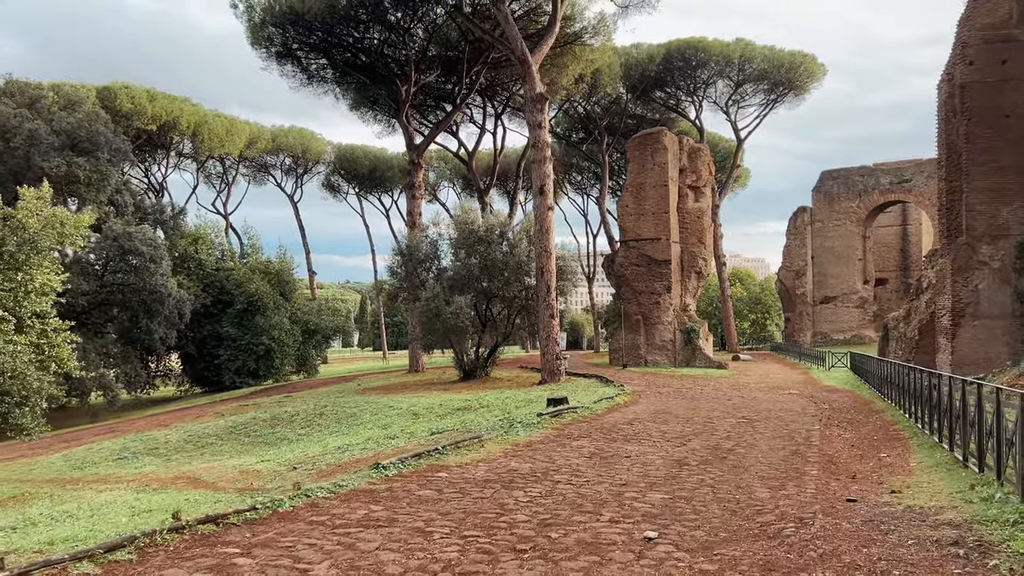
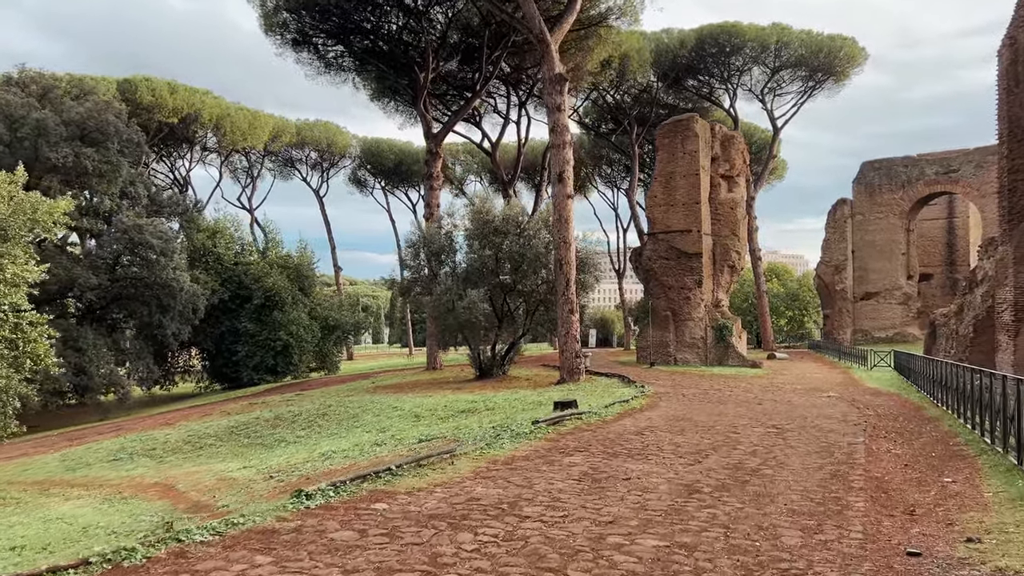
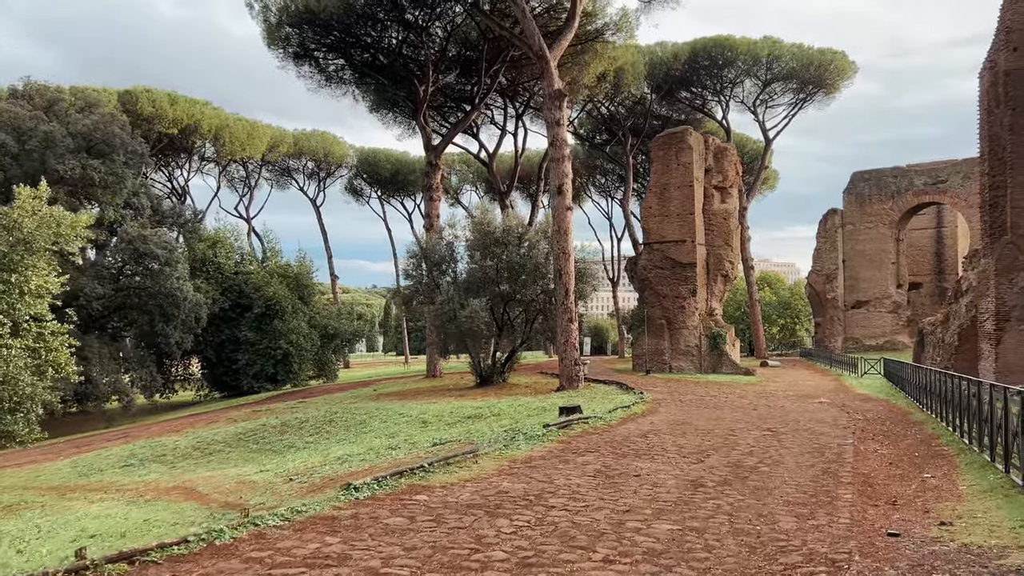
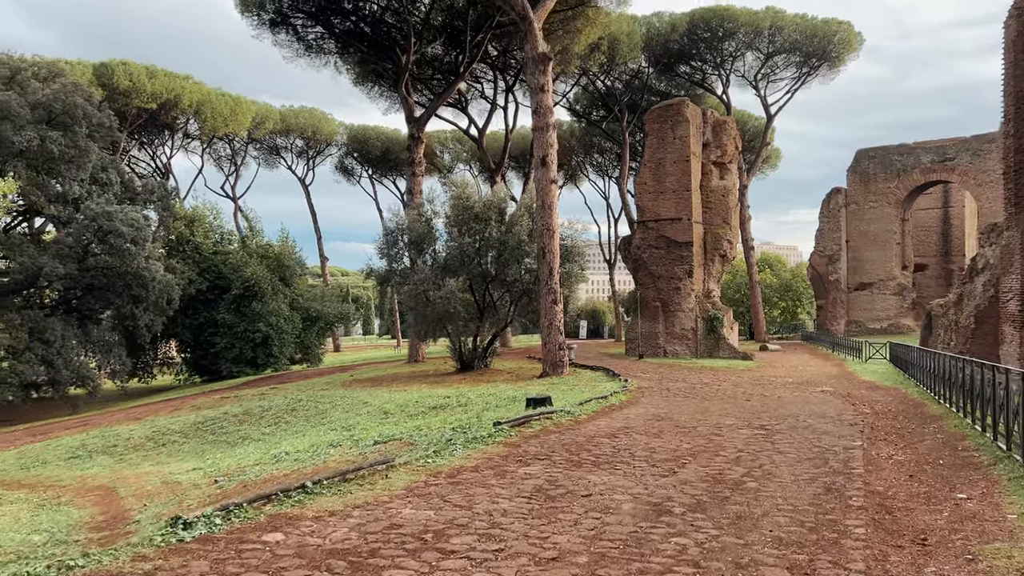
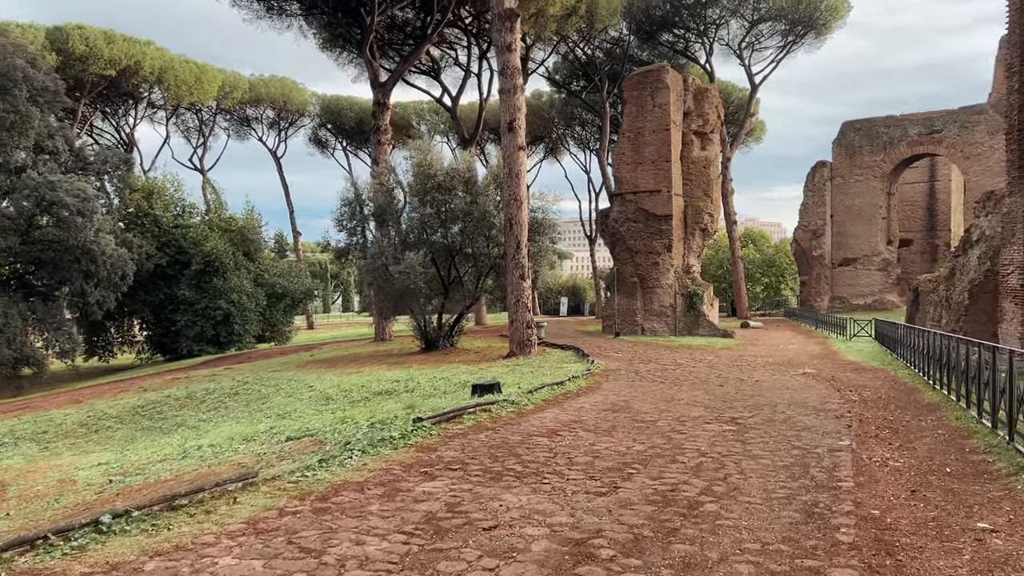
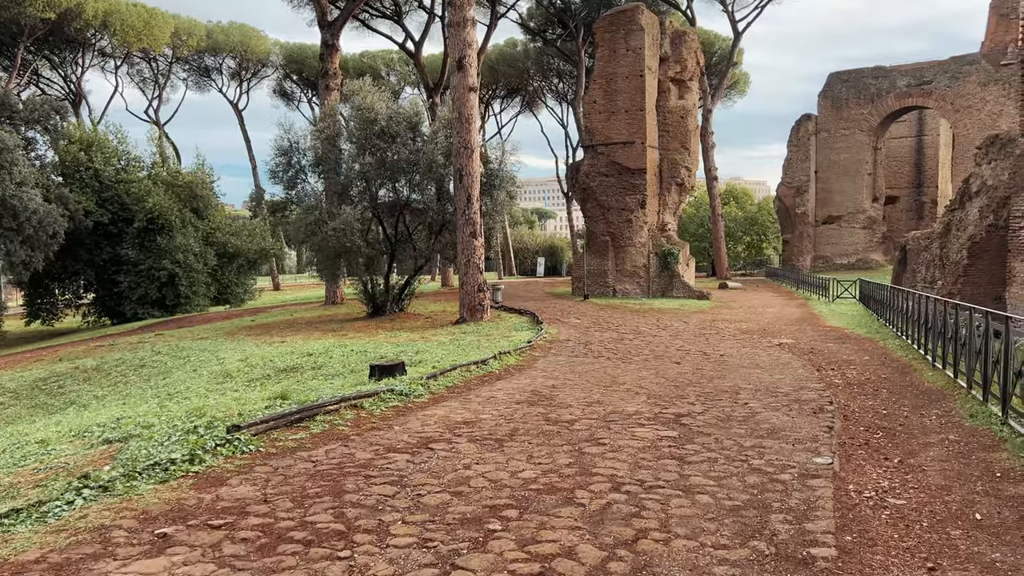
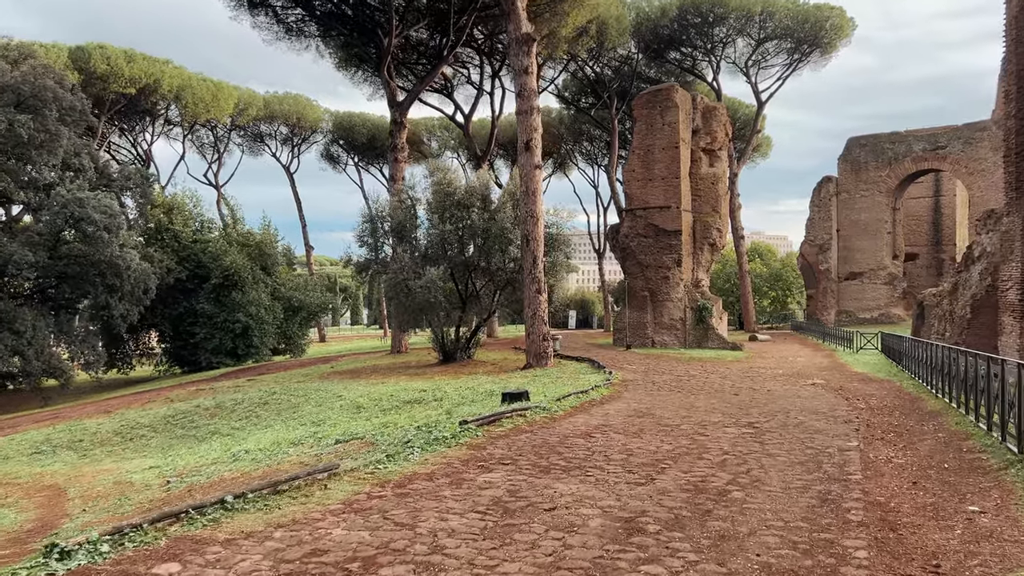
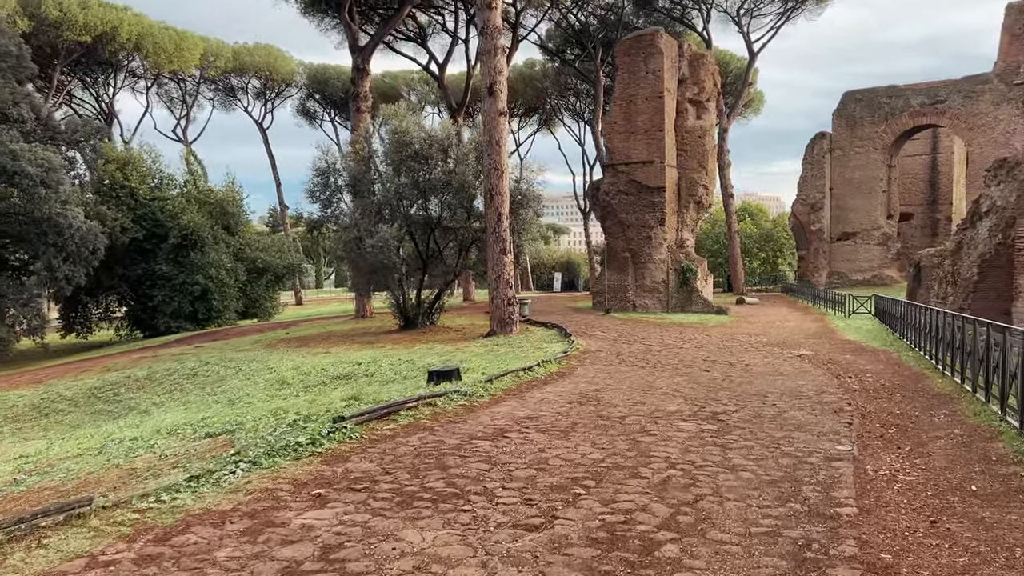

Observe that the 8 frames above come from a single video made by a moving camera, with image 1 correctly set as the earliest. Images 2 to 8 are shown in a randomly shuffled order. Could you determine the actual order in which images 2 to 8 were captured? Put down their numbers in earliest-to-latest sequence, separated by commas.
3, 2, 4, 7, 5, 8, 6
